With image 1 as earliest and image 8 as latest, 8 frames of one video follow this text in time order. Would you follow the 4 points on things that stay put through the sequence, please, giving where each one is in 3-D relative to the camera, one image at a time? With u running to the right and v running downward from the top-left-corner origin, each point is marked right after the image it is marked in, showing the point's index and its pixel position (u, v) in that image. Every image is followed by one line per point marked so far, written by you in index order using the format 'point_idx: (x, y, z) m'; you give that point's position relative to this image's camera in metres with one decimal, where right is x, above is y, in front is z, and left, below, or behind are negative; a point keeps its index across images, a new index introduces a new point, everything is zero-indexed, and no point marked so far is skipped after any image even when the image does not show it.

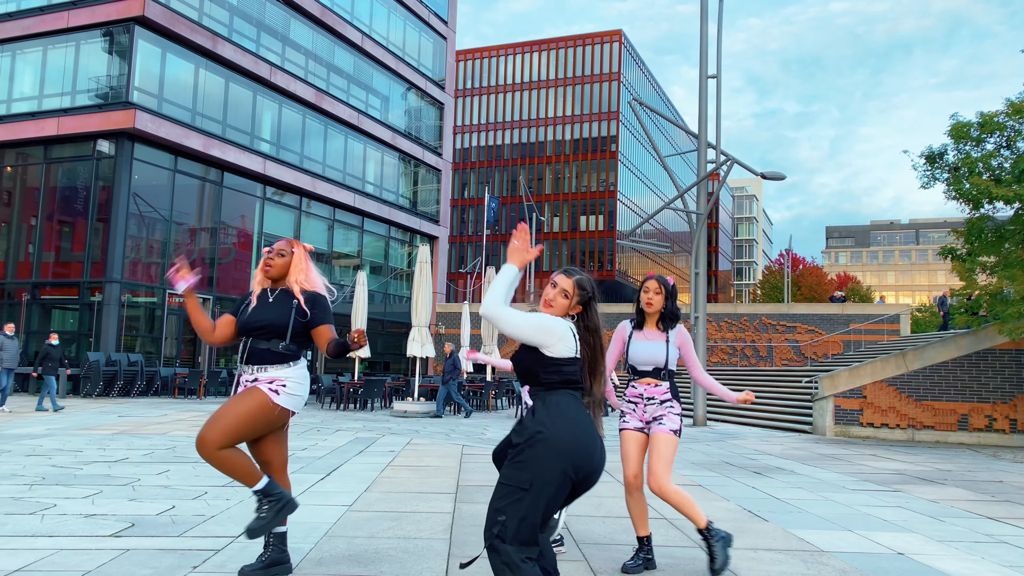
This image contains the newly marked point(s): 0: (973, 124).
0: (+7.8, +2.8, +12.4) m
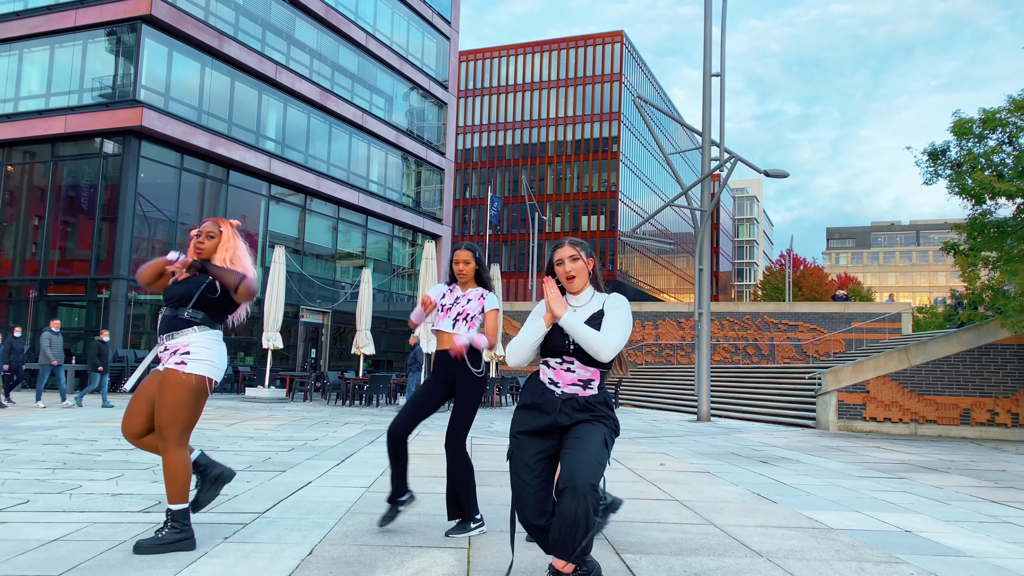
0: (+7.9, +2.8, +12.6) m
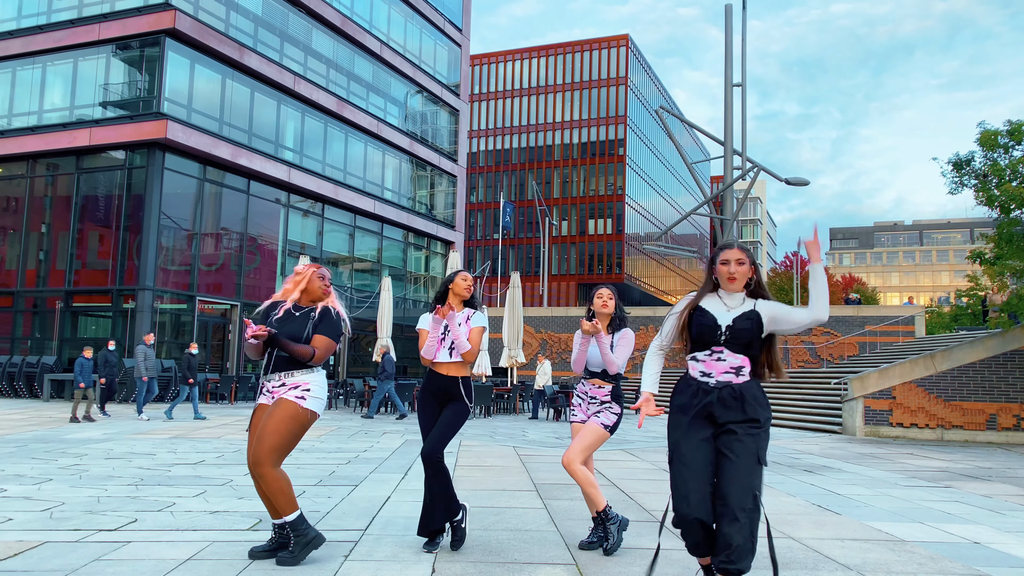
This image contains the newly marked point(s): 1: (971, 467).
0: (+8.5, +2.7, +12.8) m
1: (+6.0, -2.3, +9.5) m
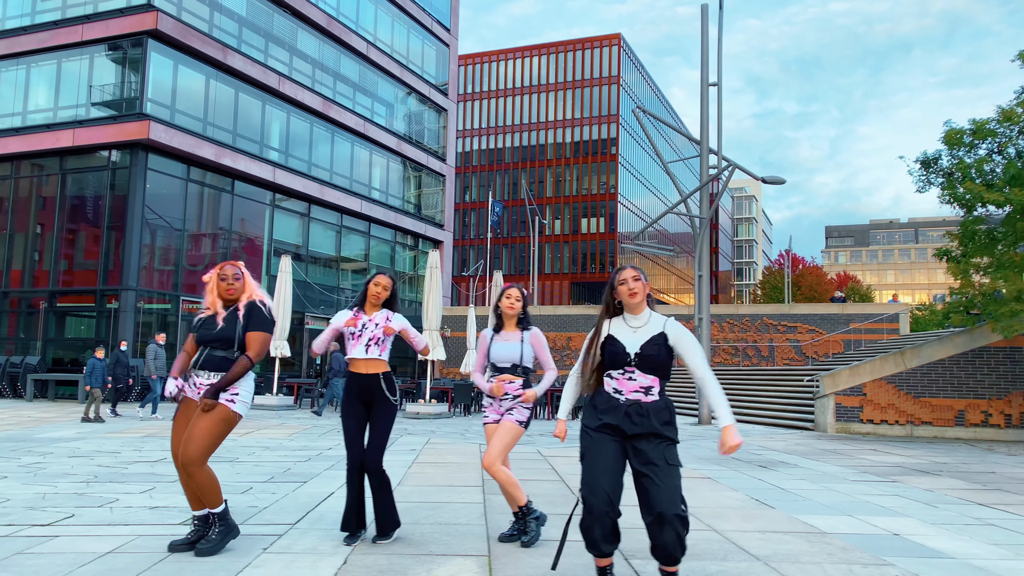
0: (+8.0, +2.8, +12.9) m
1: (+5.5, -2.3, +9.7) m
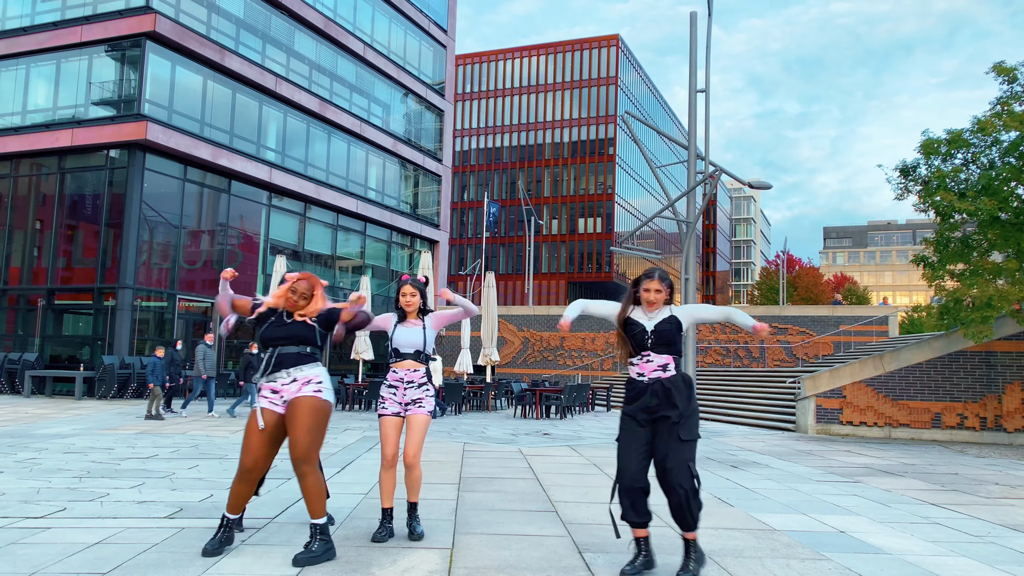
0: (+7.7, +2.7, +13.2) m
1: (+5.2, -2.4, +10.0) m
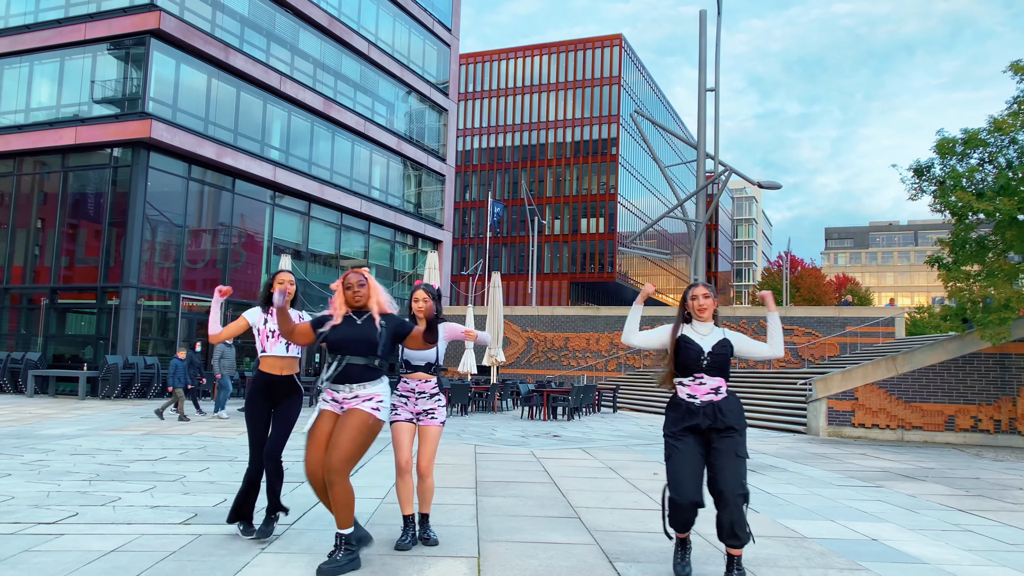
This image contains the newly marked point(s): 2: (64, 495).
0: (+7.9, +2.6, +13.1) m
1: (+5.4, -2.4, +9.8) m
2: (-3.8, -1.8, +6.3) m
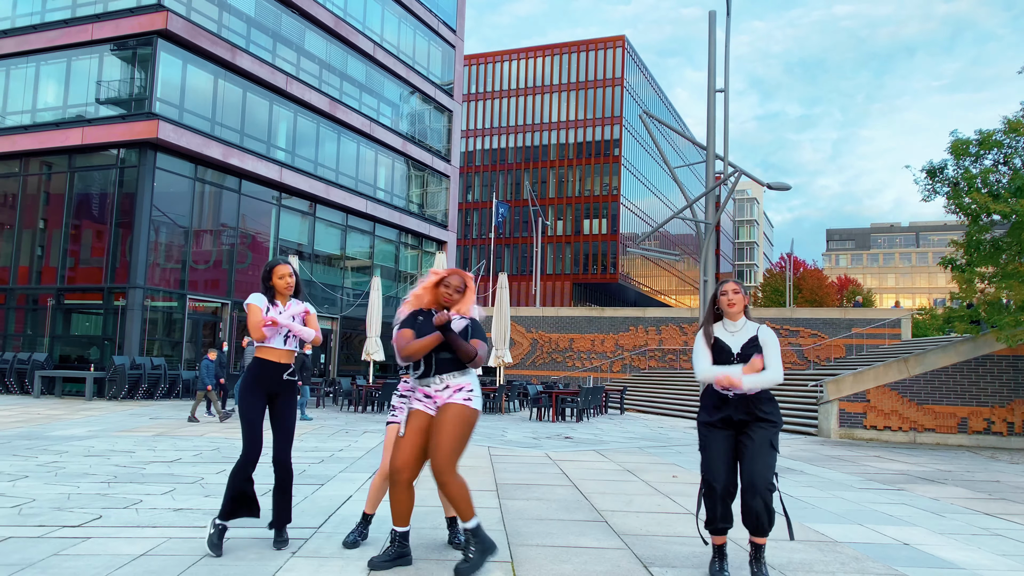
0: (+8.1, +2.6, +13.0) m
1: (+5.6, -2.4, +9.8) m
2: (-3.6, -1.8, +6.2) m
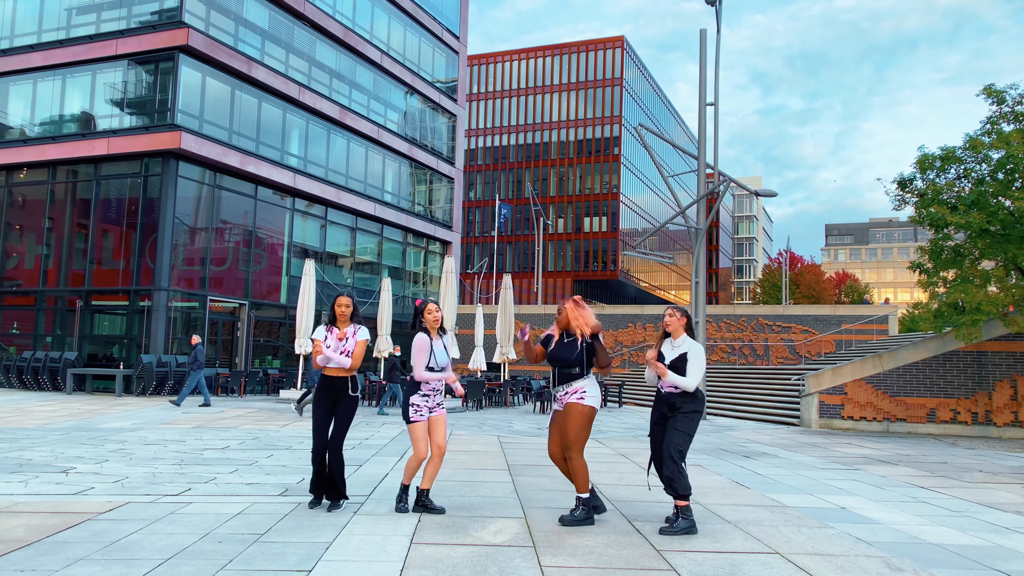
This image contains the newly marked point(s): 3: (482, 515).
0: (+8.2, +2.6, +14.2) m
1: (+5.7, -2.5, +11.0) m
2: (-3.5, -1.9, +7.5) m
3: (-0.3, -1.8, +5.7) m
